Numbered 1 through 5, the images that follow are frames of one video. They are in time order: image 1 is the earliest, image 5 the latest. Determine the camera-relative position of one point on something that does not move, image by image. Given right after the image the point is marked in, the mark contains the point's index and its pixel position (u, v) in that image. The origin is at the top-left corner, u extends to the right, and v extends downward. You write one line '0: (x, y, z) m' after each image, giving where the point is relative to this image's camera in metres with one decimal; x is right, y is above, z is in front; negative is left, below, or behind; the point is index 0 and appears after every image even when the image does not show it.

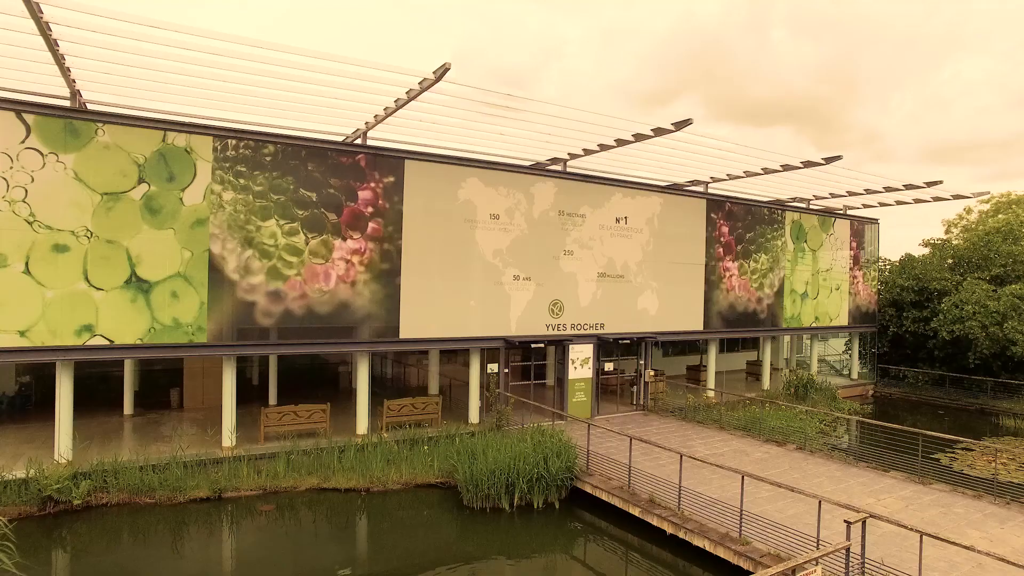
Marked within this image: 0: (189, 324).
0: (-5.4, -0.6, +9.6) m
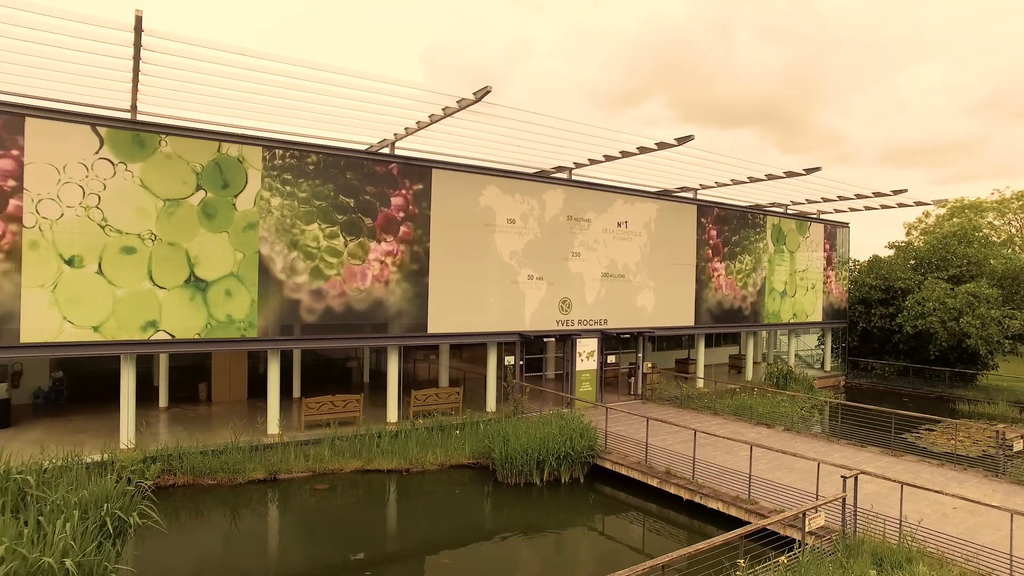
0: (-4.9, -0.6, +10.4) m
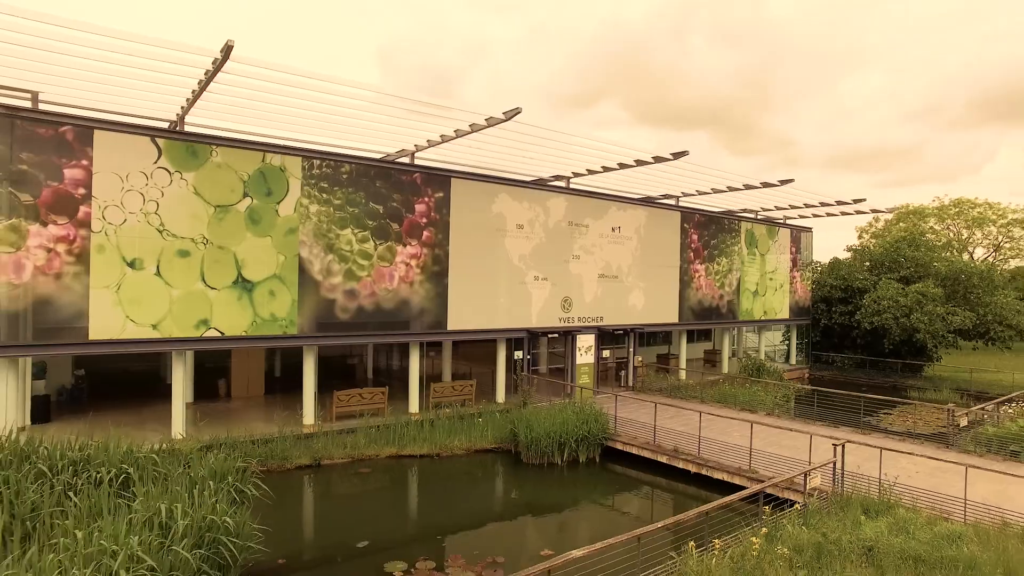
0: (-4.5, -0.6, +11.2) m
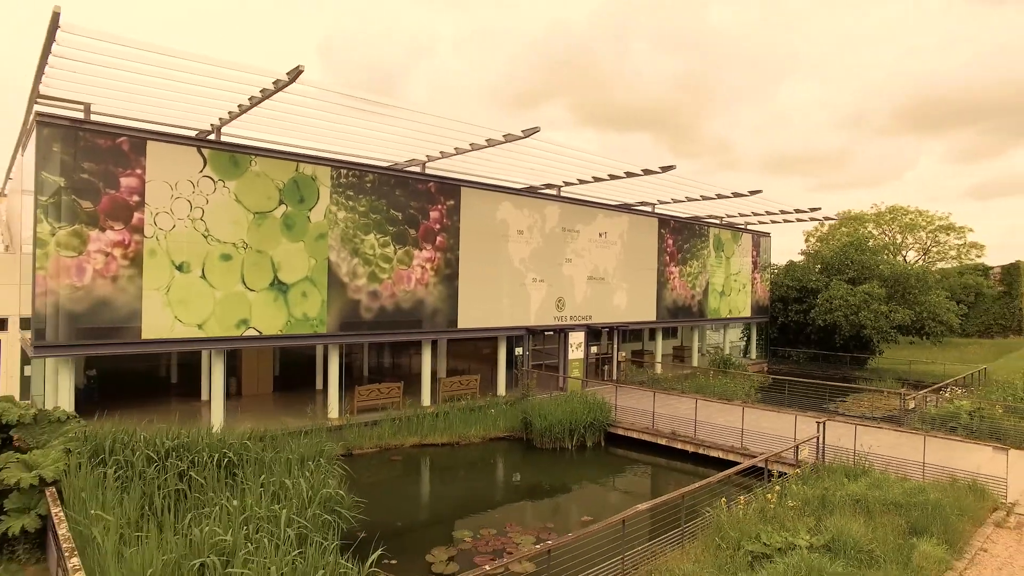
0: (-4.1, -0.6, +12.0) m
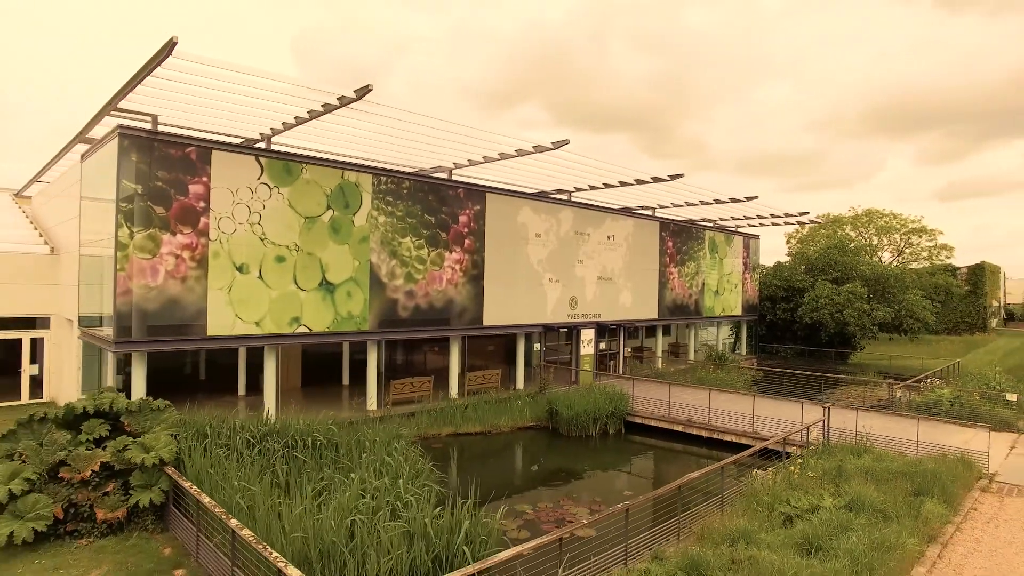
0: (-3.5, -0.6, +12.8) m
